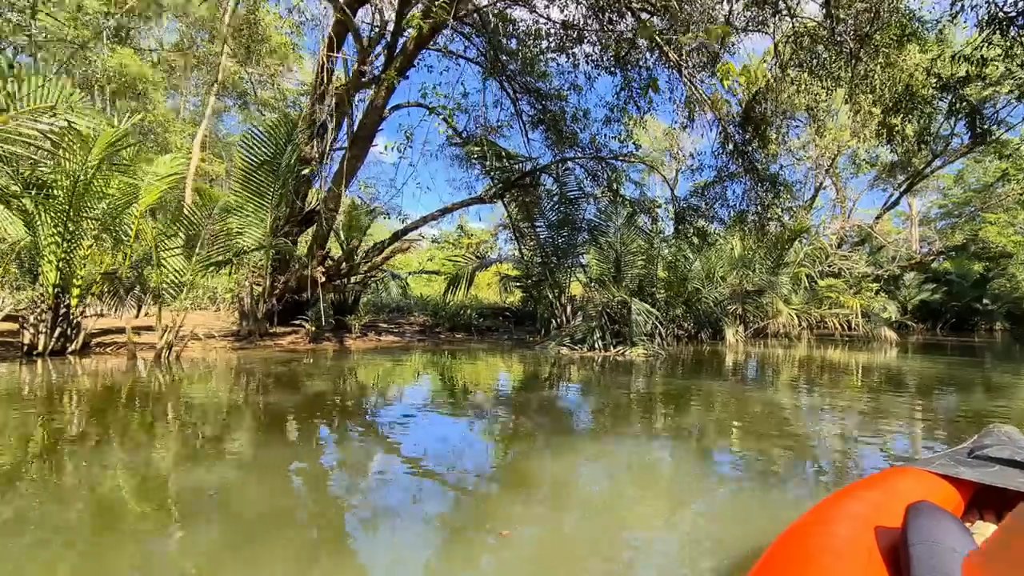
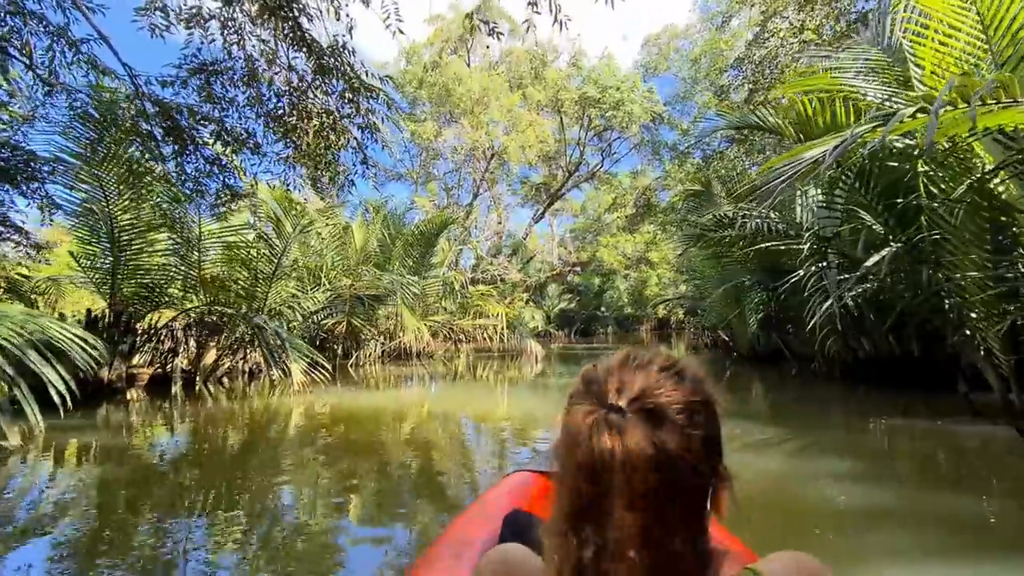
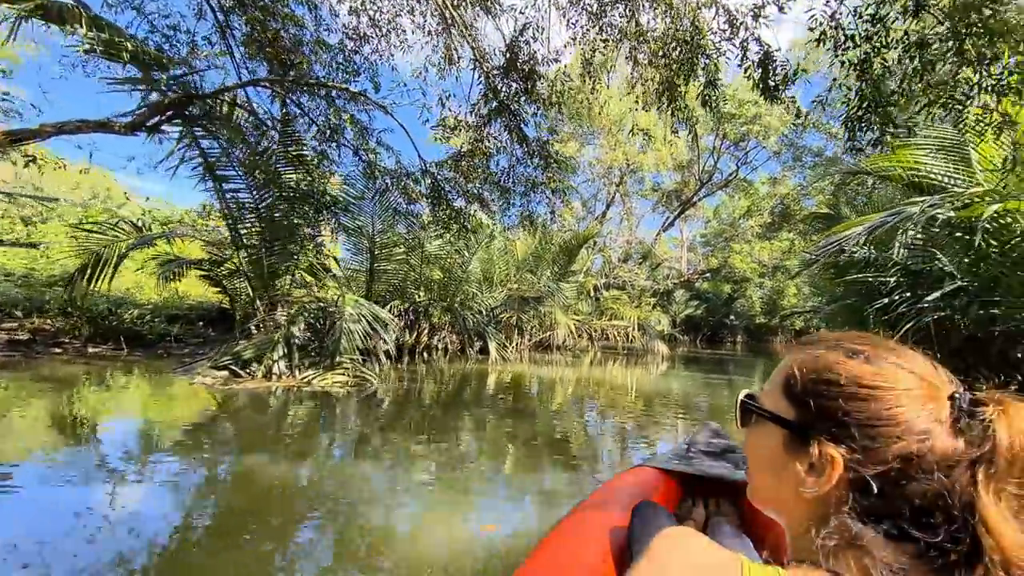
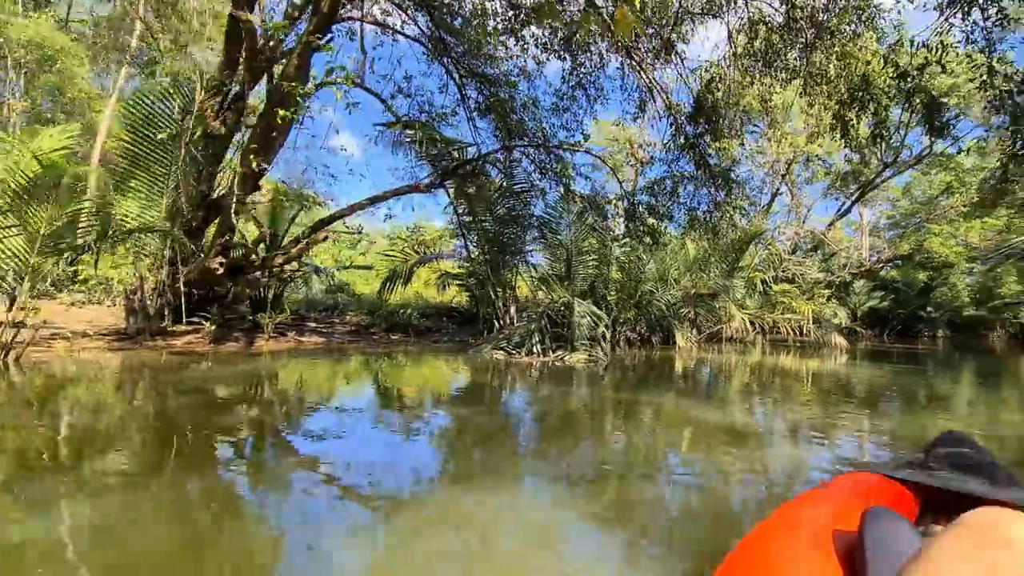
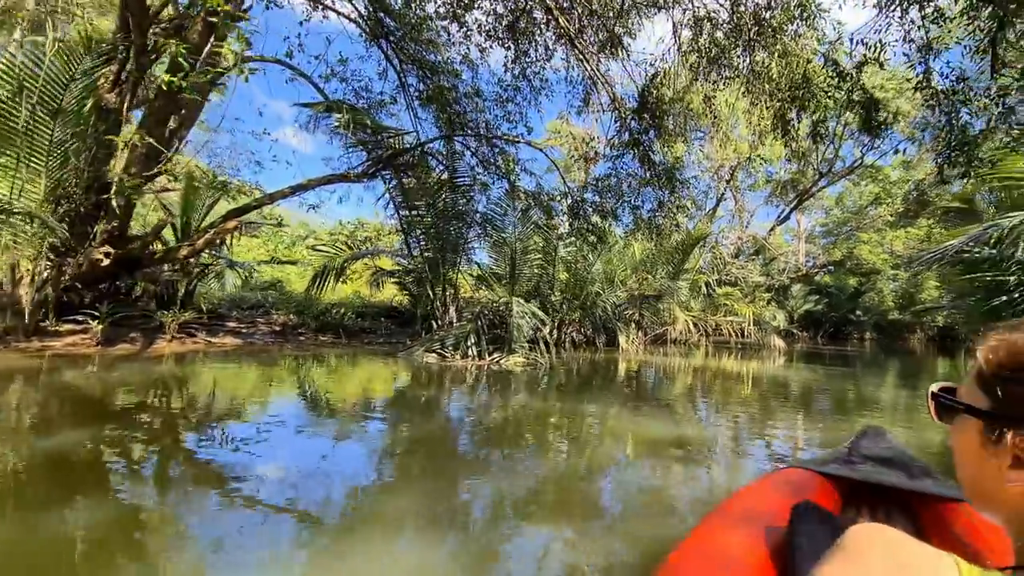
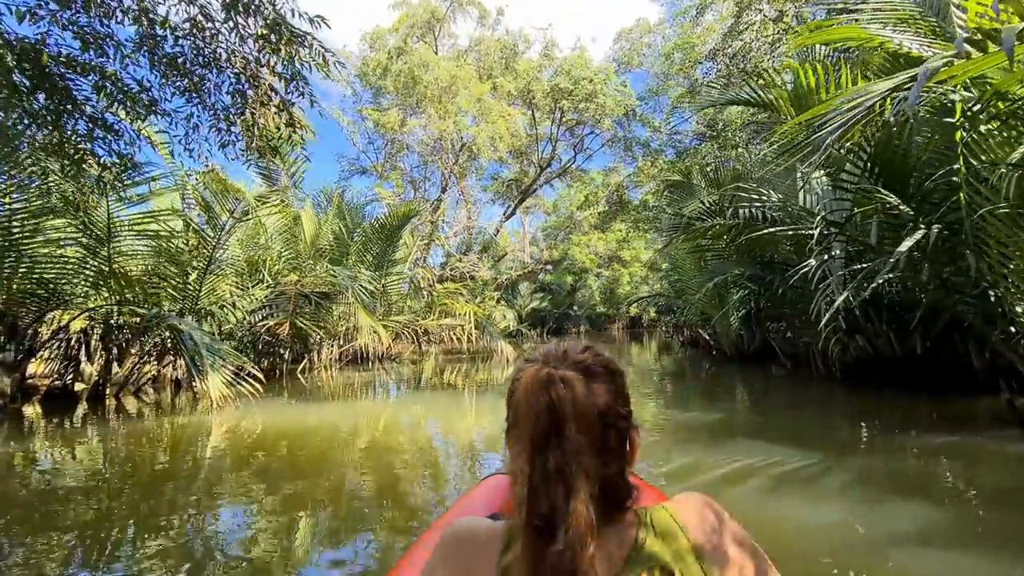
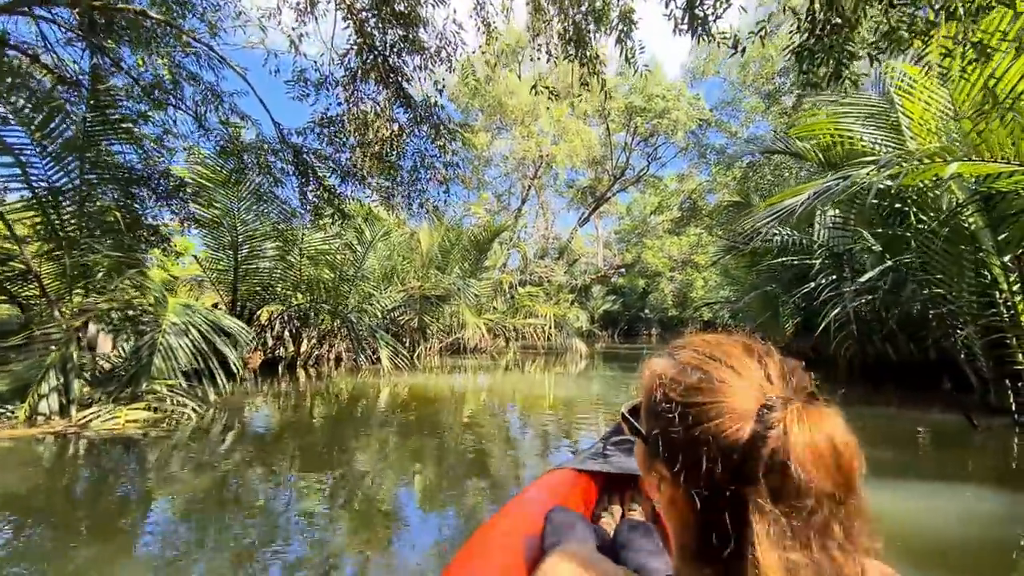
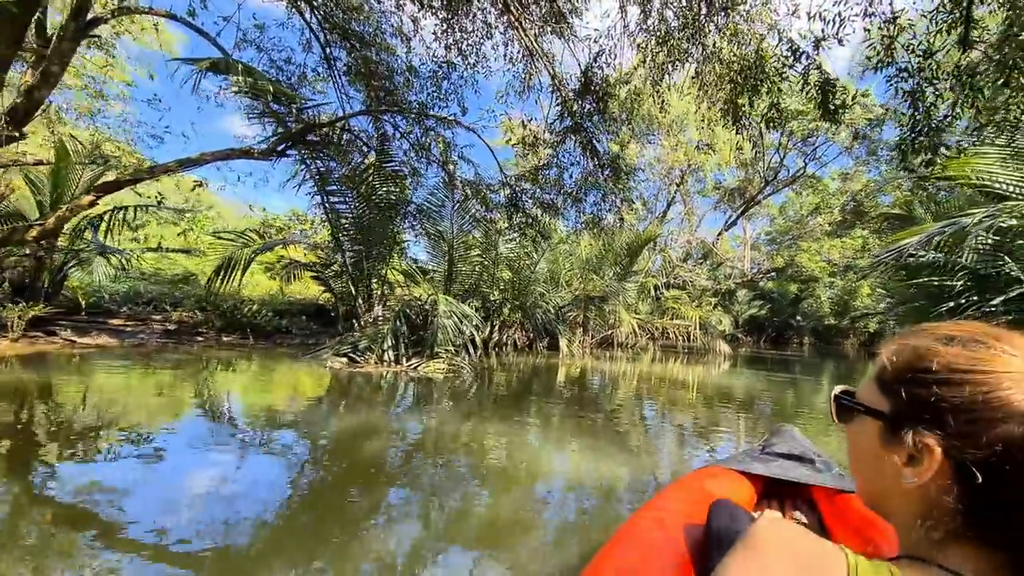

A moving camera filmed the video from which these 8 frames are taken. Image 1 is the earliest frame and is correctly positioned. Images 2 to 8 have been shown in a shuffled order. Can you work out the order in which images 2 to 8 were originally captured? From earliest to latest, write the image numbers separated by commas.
4, 5, 8, 3, 7, 2, 6
